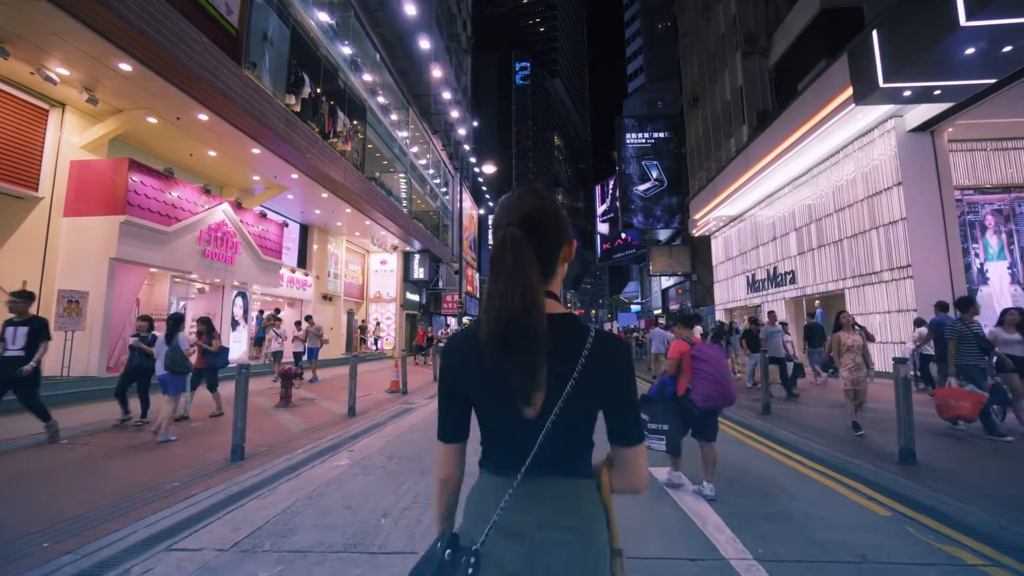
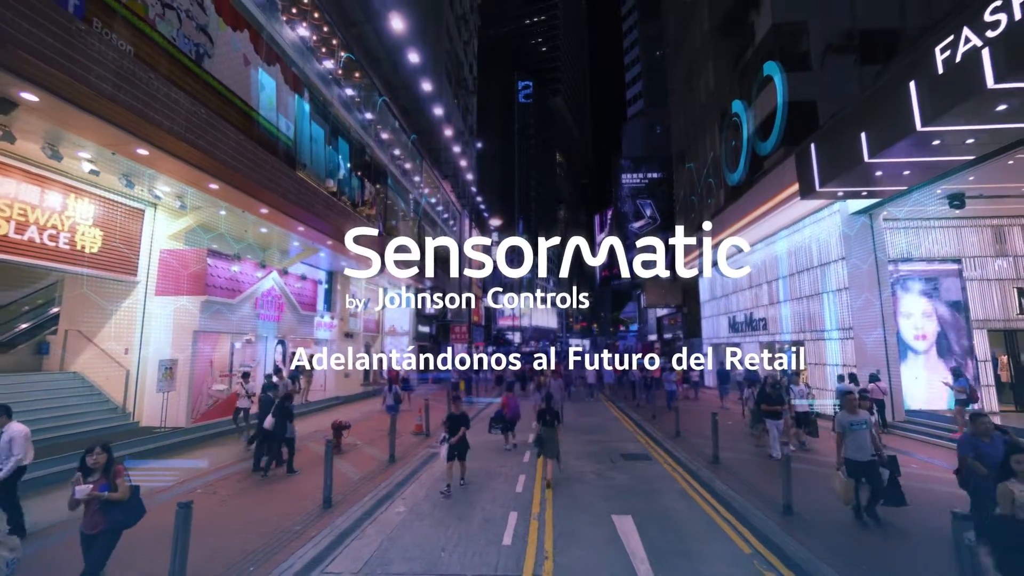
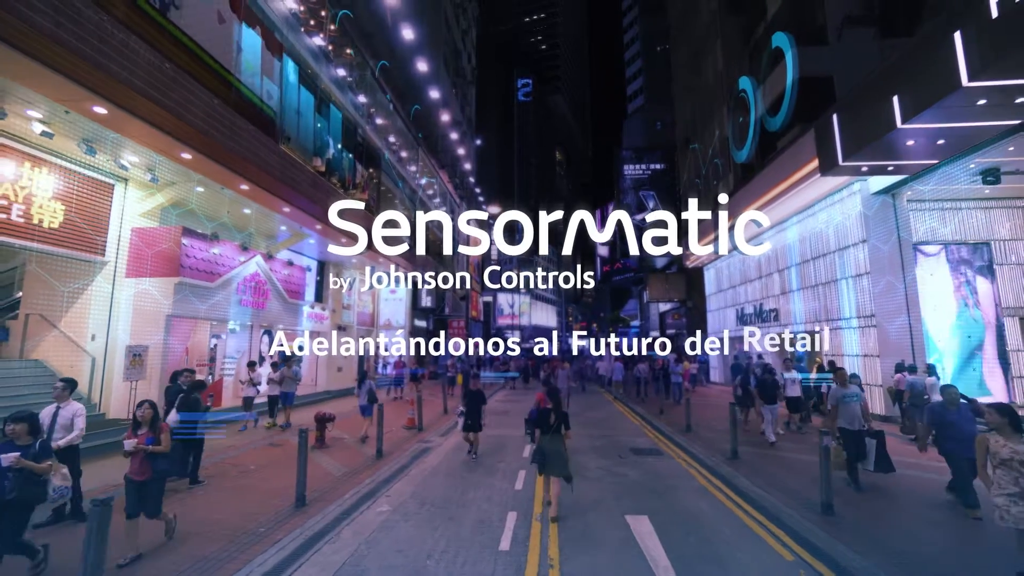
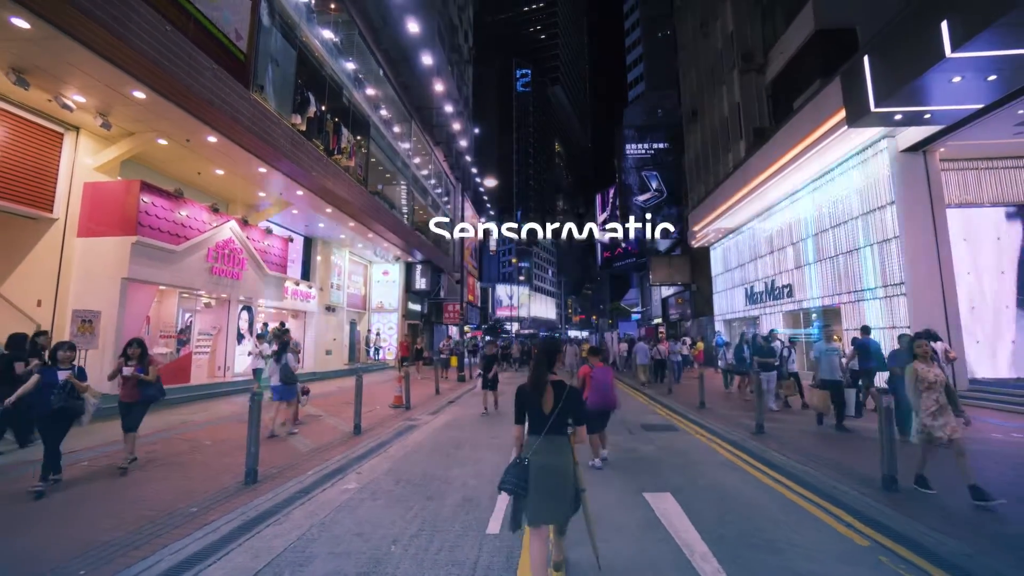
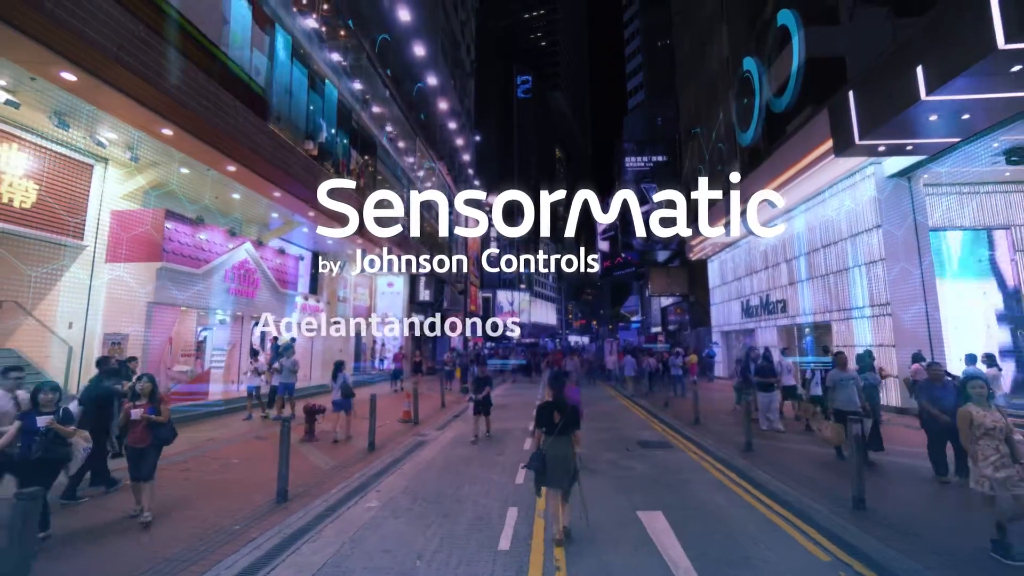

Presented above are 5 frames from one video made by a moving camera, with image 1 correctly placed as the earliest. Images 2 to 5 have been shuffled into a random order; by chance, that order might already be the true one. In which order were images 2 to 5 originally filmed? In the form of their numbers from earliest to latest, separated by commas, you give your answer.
4, 5, 3, 2
